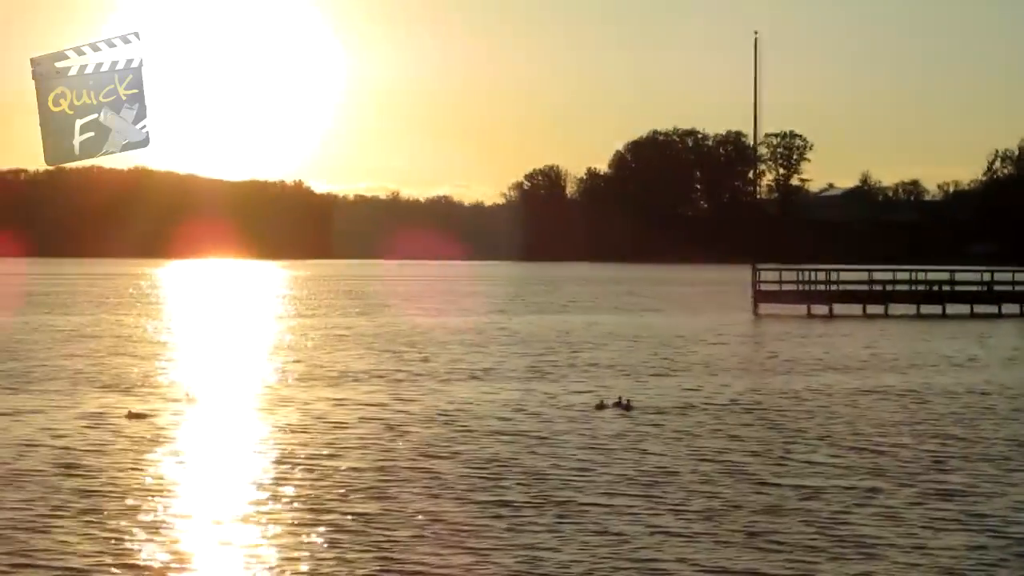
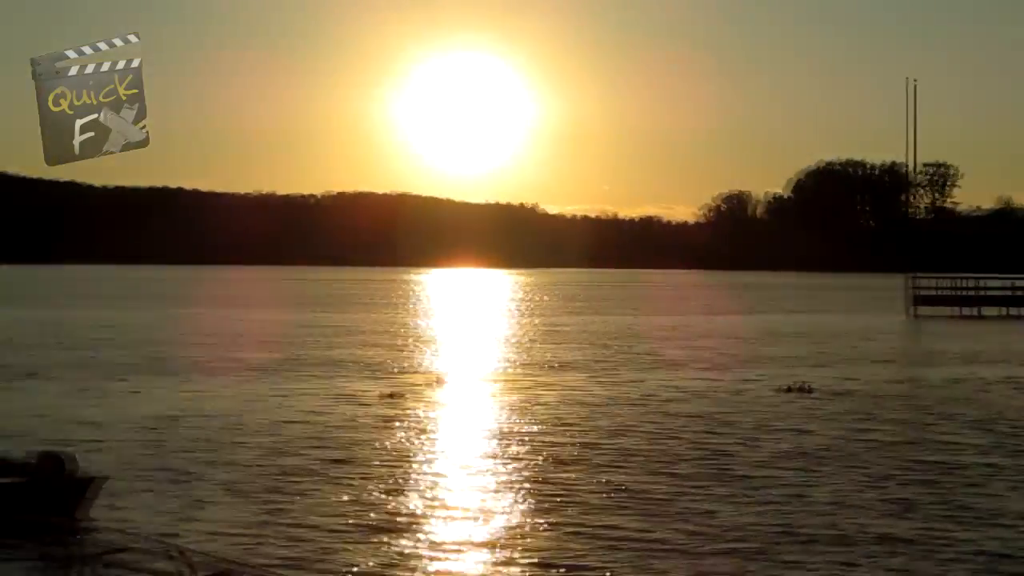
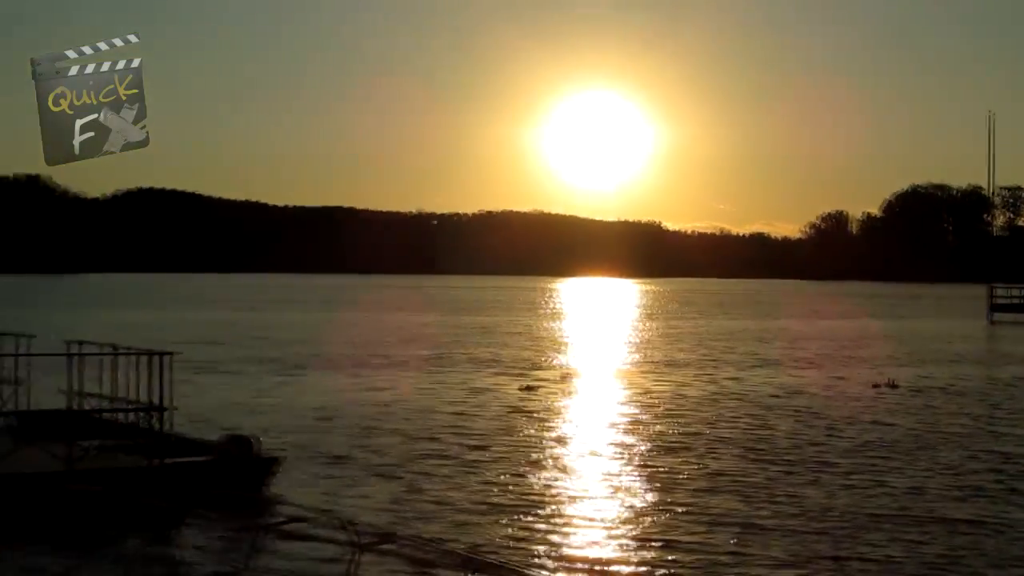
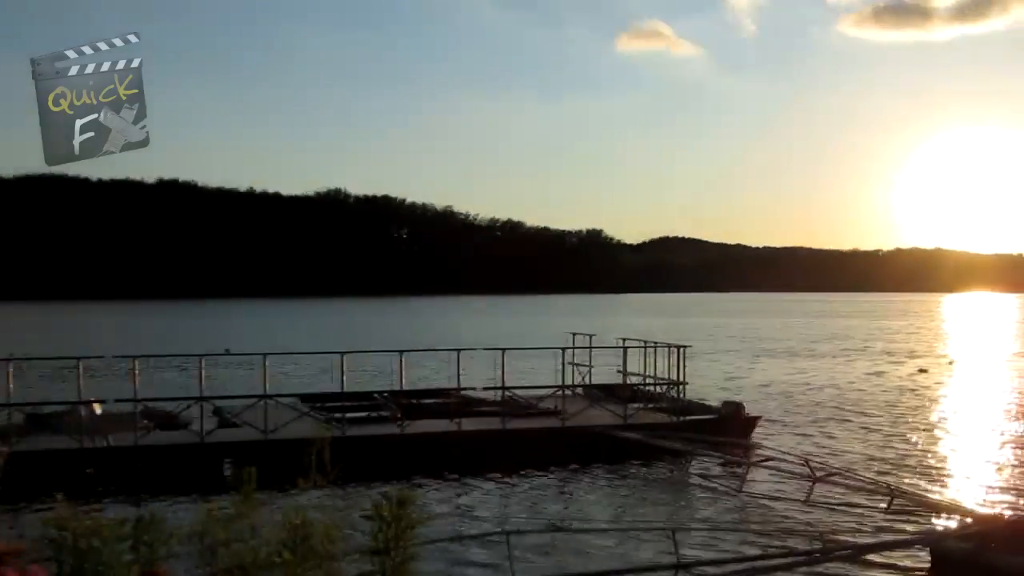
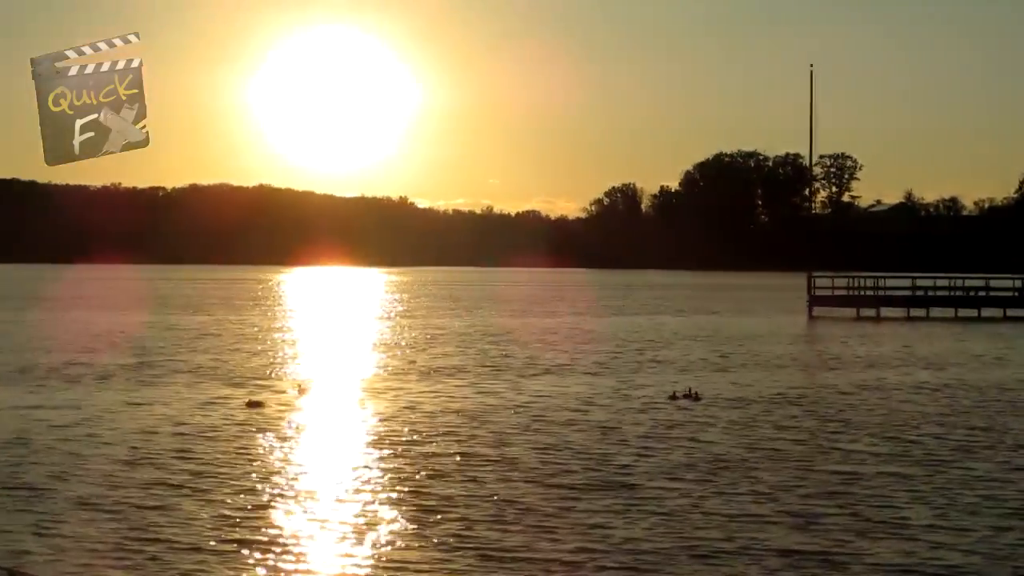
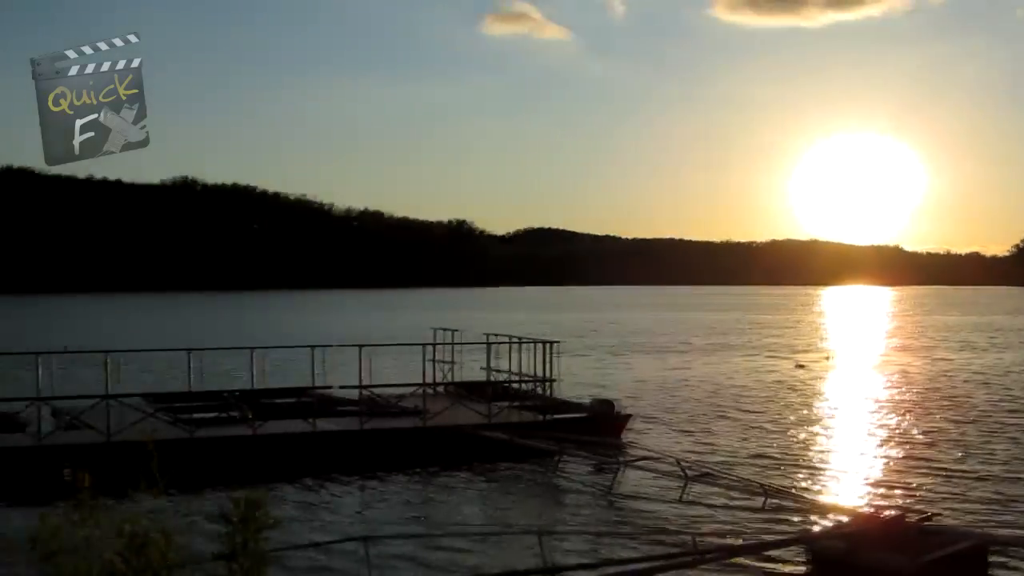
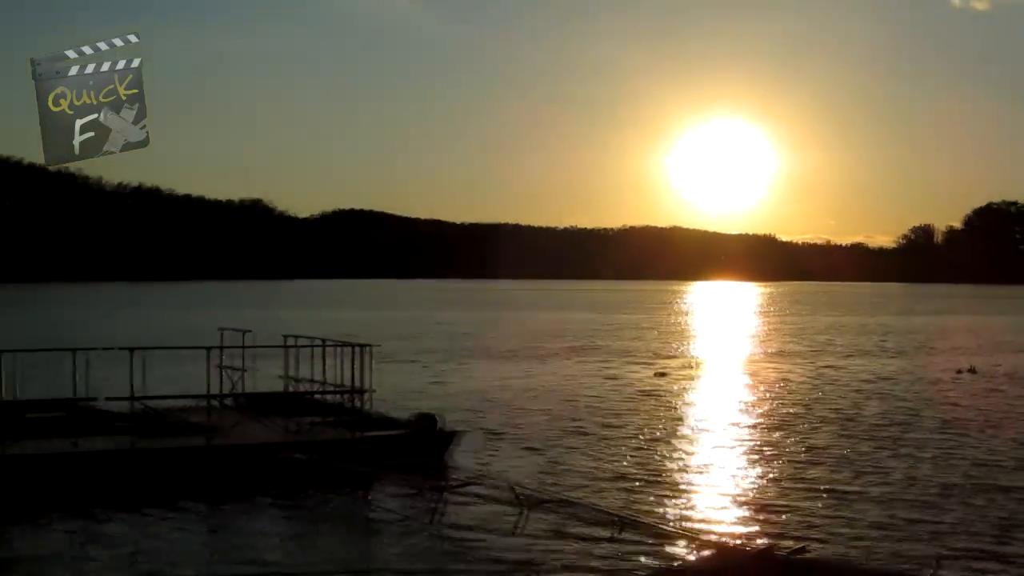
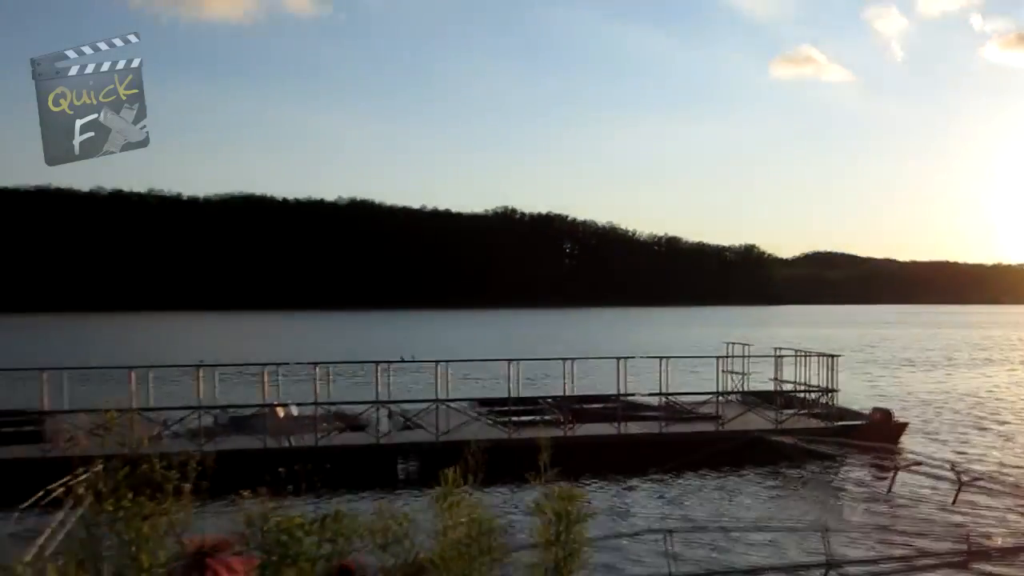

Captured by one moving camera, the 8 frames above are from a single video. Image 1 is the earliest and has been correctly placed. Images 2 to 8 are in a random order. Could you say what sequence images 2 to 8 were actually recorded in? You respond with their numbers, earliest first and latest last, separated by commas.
5, 2, 3, 7, 6, 4, 8
